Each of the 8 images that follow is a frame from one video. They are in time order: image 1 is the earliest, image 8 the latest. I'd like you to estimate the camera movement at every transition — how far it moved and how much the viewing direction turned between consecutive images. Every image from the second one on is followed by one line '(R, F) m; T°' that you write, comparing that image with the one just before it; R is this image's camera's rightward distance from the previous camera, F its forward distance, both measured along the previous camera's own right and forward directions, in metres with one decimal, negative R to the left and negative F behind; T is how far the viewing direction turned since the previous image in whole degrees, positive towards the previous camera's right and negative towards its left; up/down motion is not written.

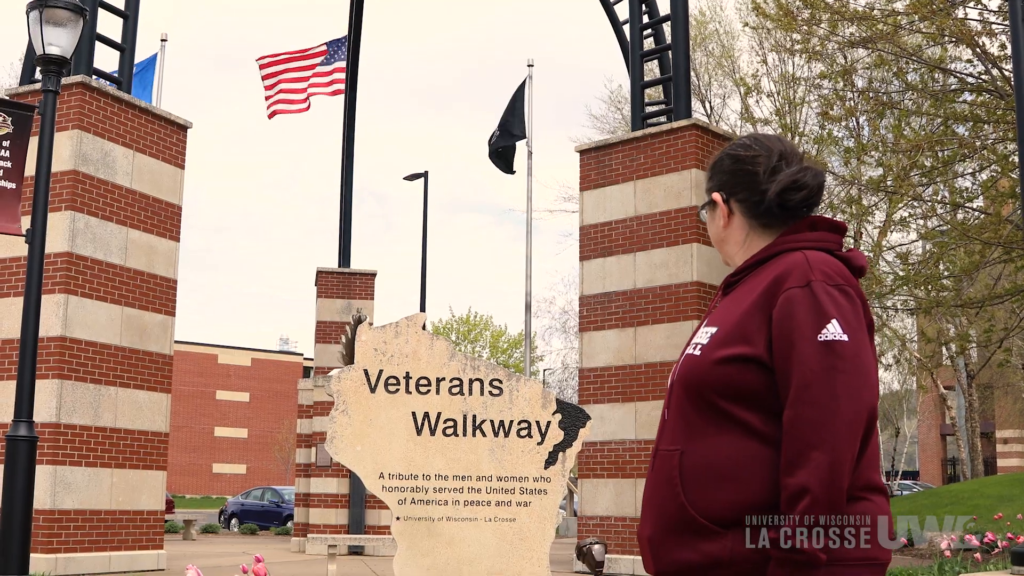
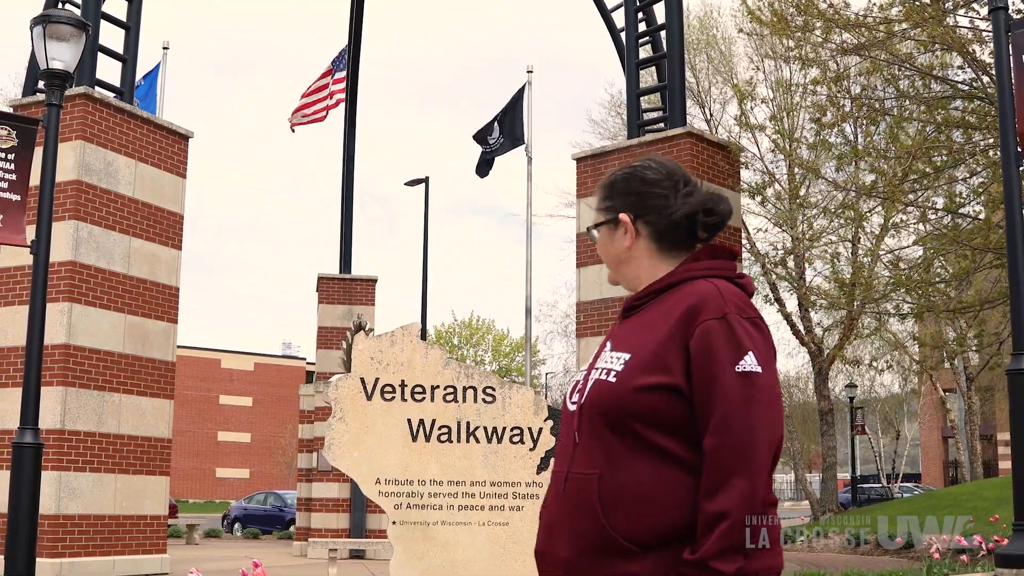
(+0.1, -0.2) m; 0°
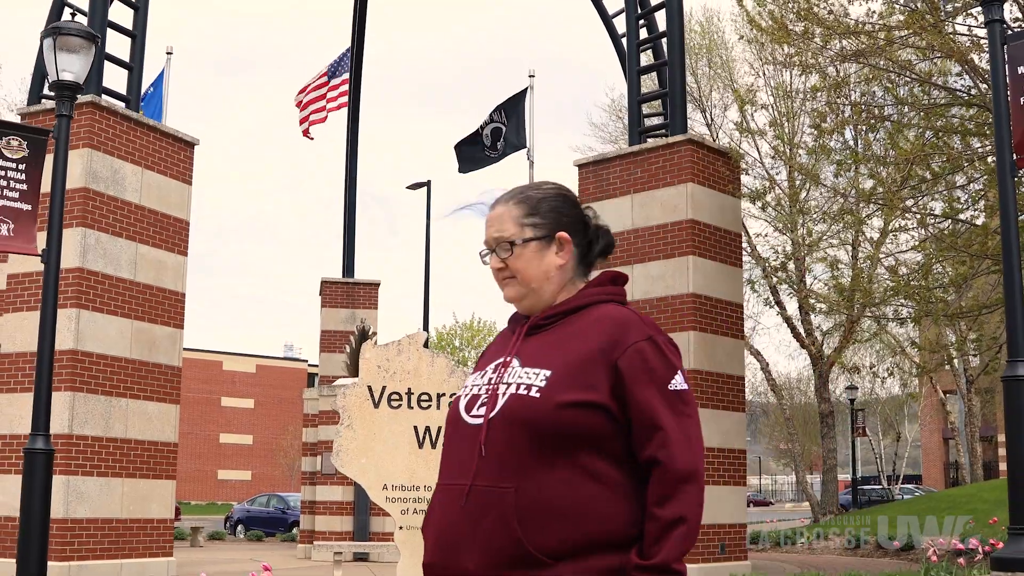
(0.0, -0.1) m; 0°
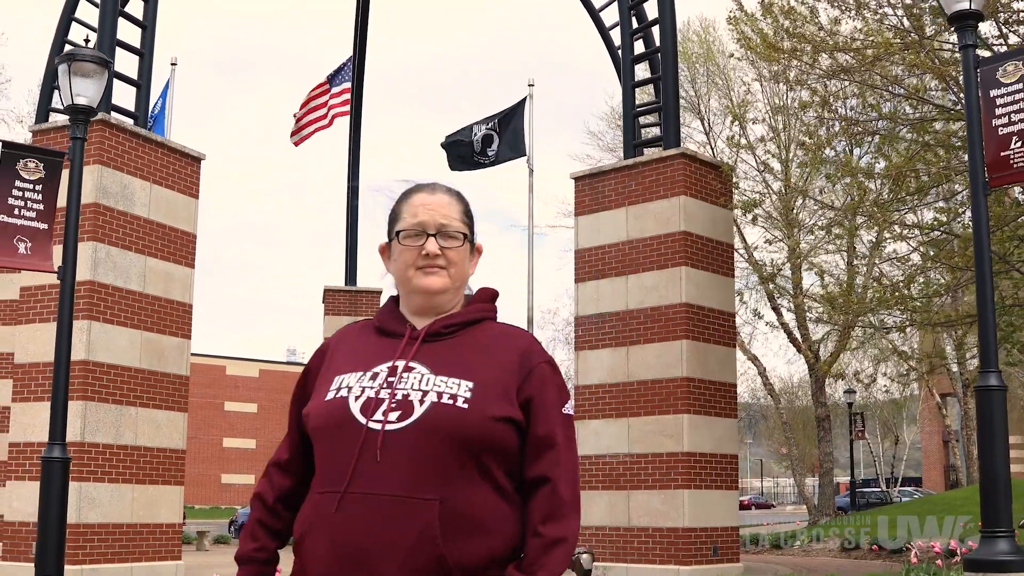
(+0.1, -0.4) m; 0°
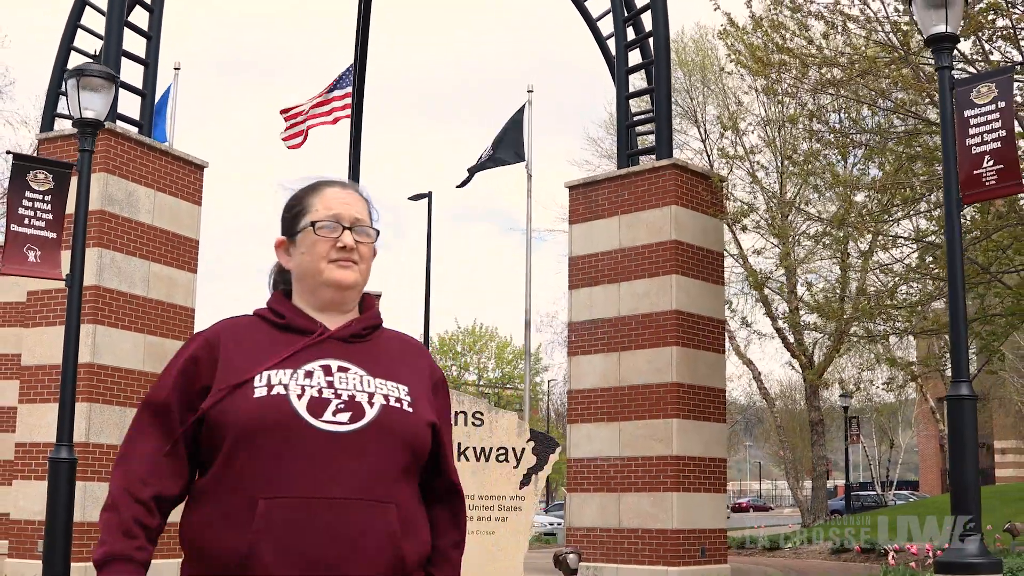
(+0.1, -0.4) m; 0°
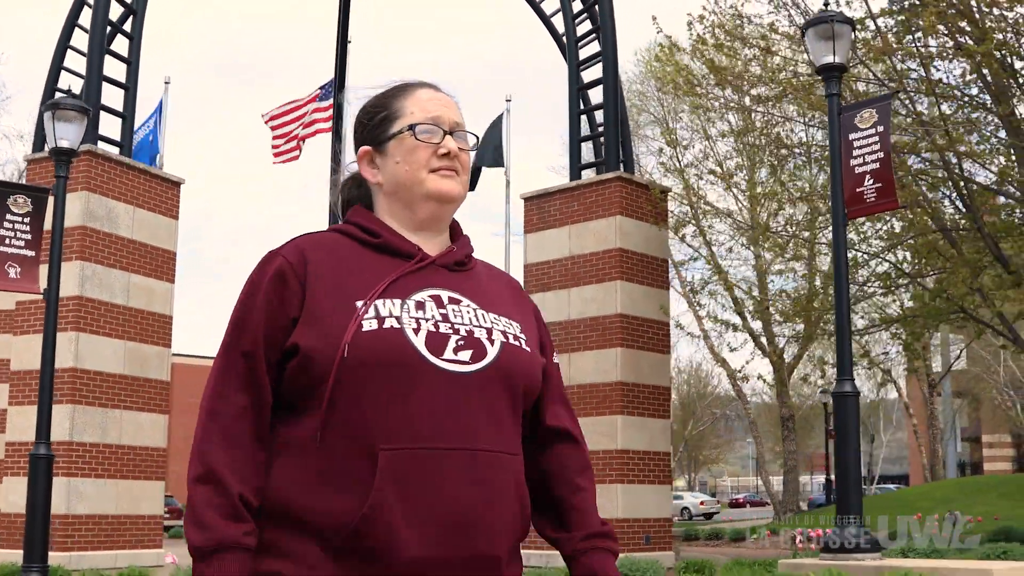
(+0.8, -1.0) m; 0°
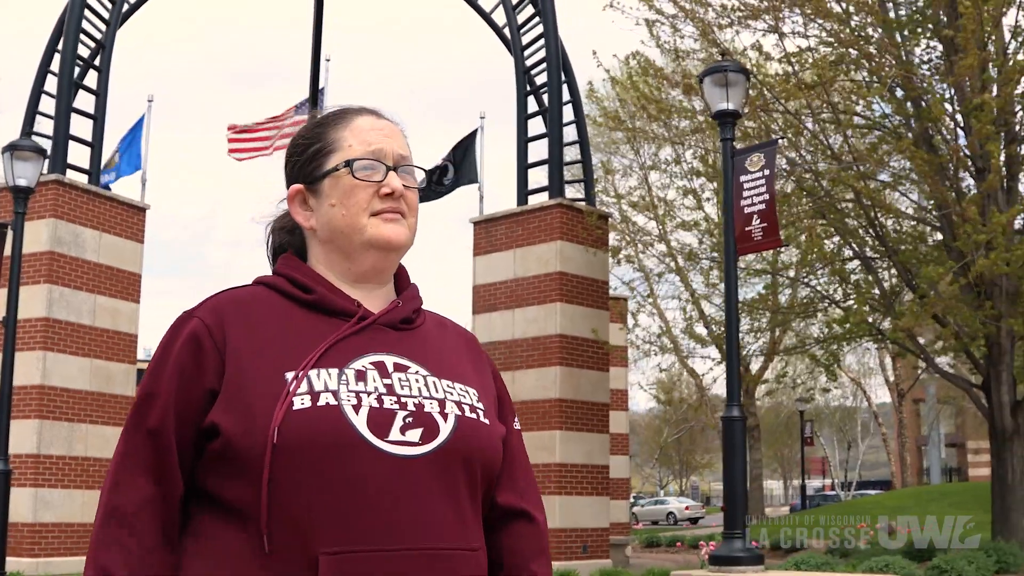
(+1.0, -0.9) m; 0°
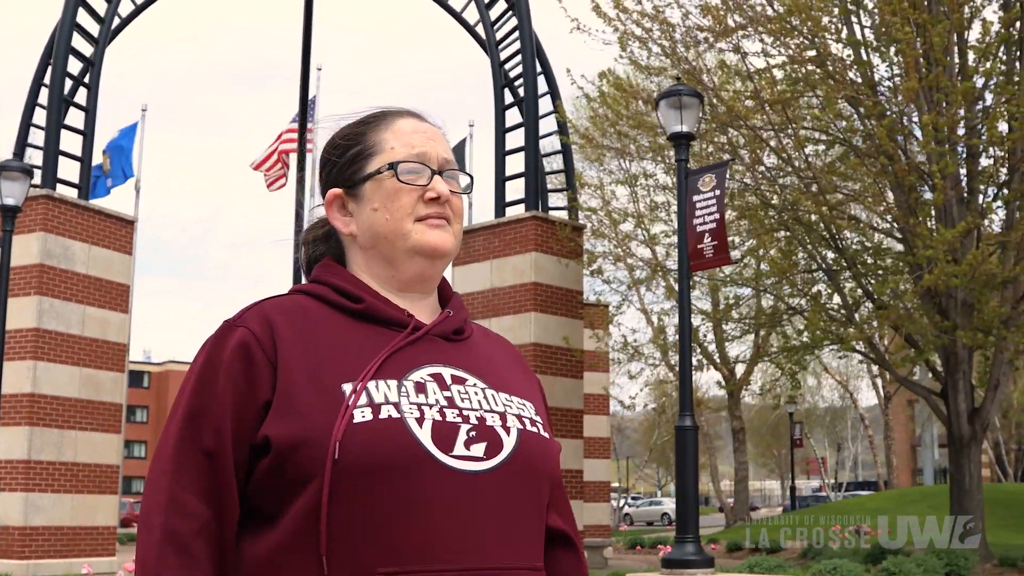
(+0.5, -0.5) m; 0°
